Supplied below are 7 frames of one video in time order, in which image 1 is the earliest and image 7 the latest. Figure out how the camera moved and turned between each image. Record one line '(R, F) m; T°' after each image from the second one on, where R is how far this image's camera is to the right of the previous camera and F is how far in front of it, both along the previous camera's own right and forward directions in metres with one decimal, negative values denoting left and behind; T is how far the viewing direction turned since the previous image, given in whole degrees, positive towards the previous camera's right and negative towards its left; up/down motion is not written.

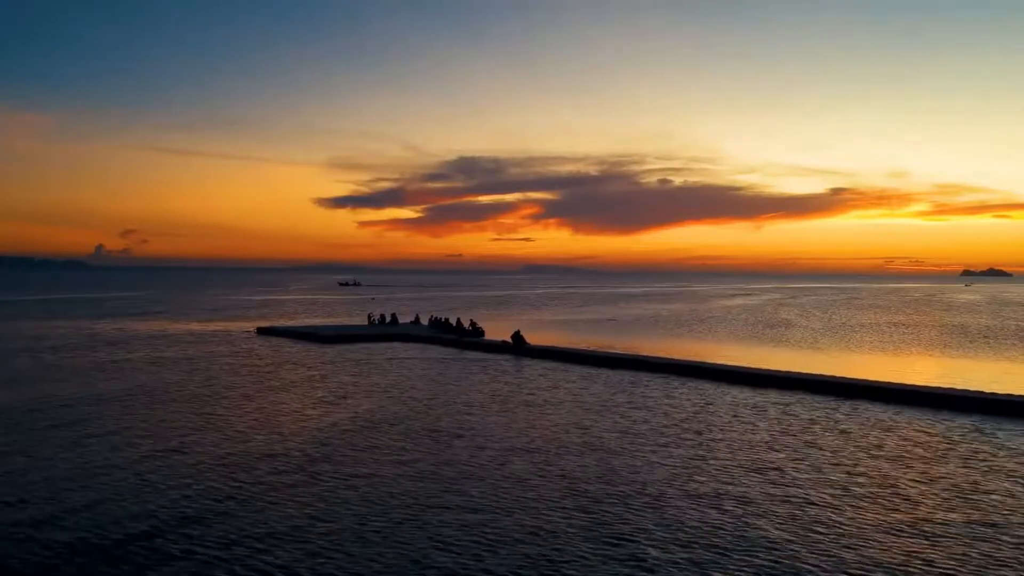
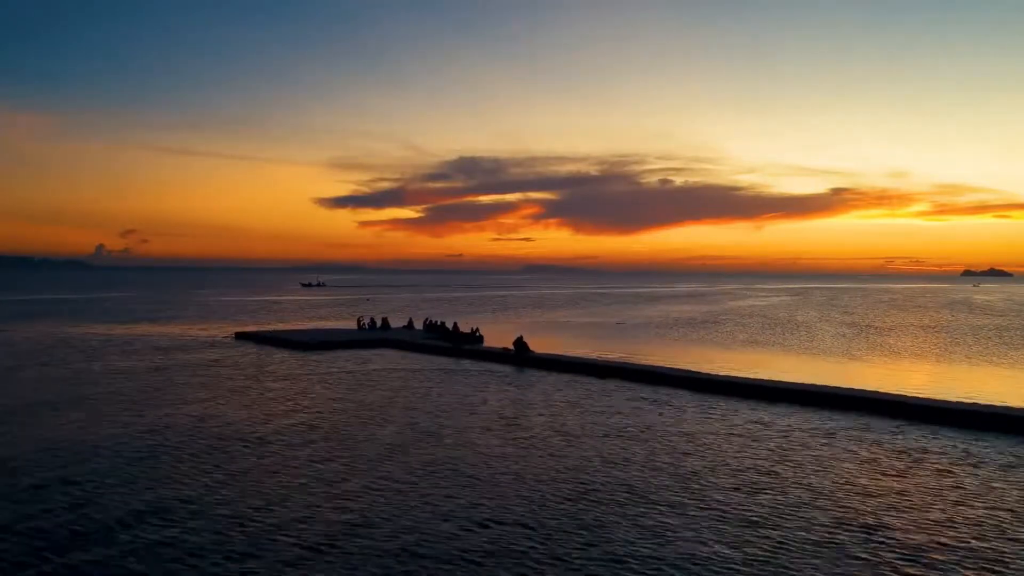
(-0.1, +2.9) m; 0°
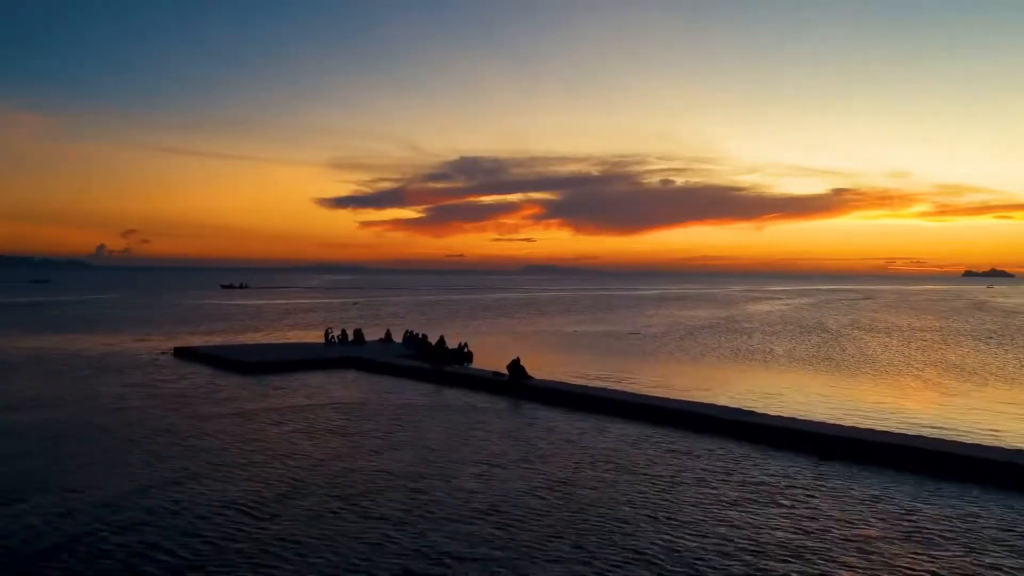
(+0.2, +5.5) m; 0°
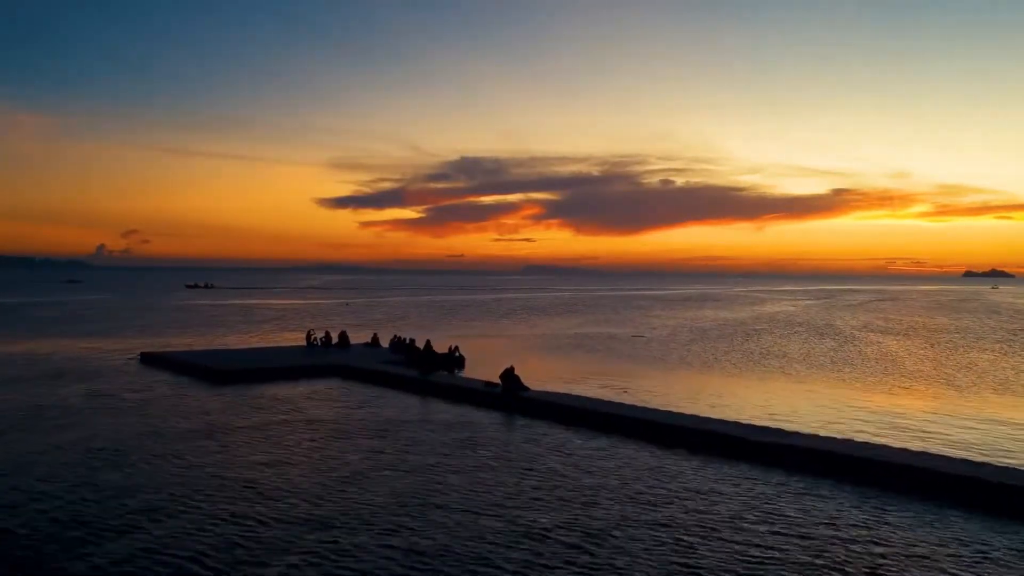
(+0.2, +2.2) m; 0°
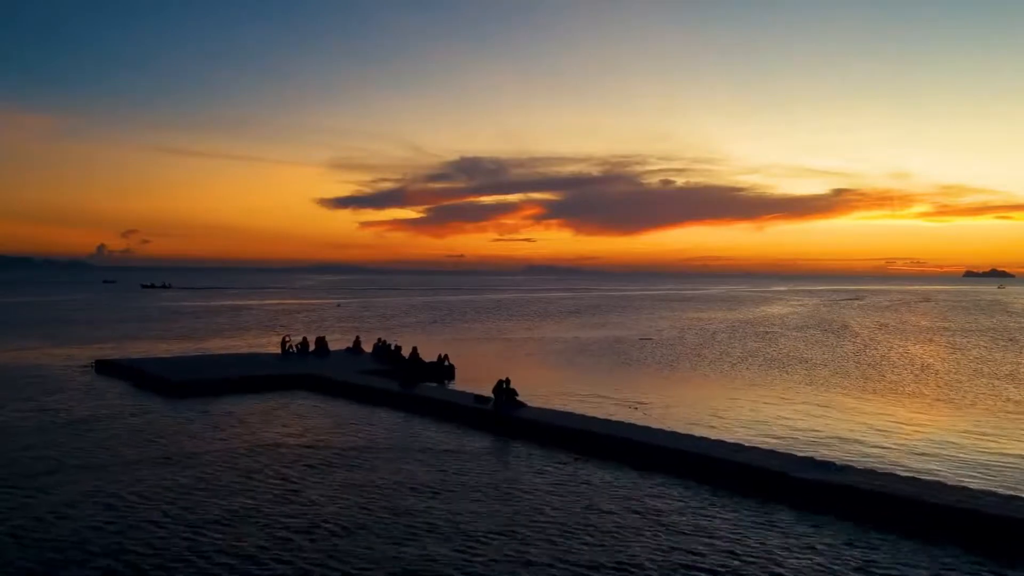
(+0.1, +2.6) m; 0°
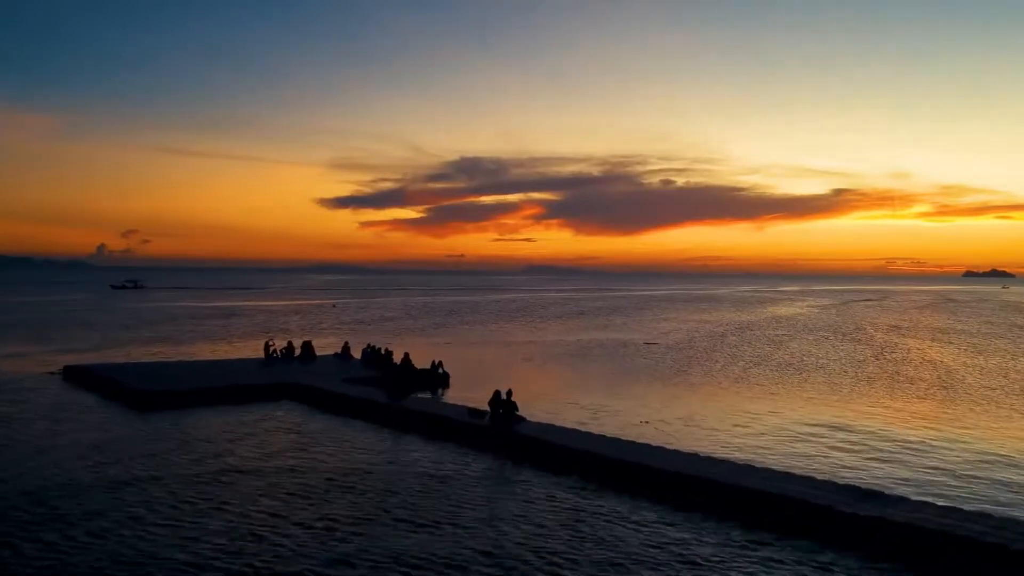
(0.0, +1.6) m; 0°
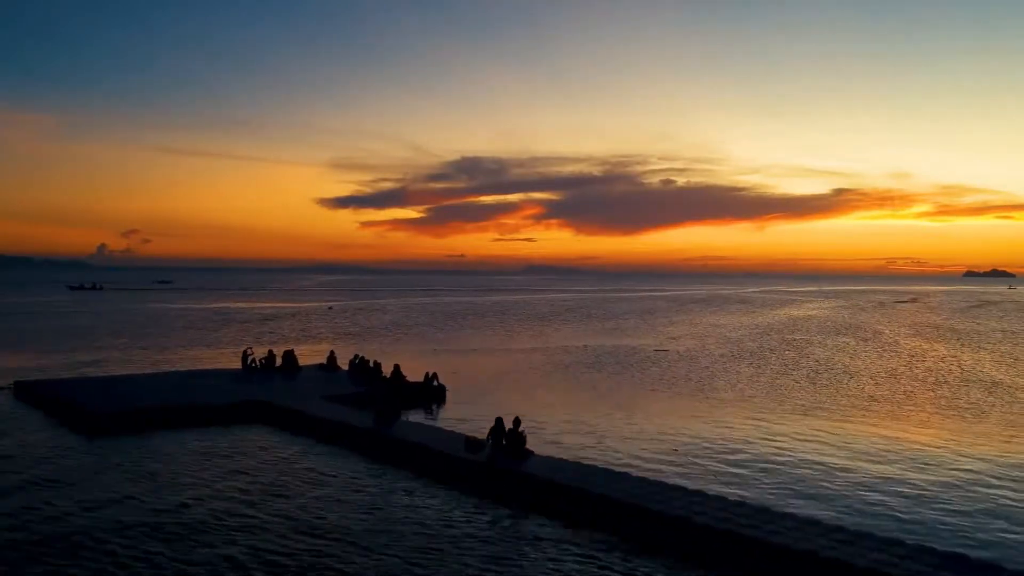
(-0.1, +2.2) m; 0°
